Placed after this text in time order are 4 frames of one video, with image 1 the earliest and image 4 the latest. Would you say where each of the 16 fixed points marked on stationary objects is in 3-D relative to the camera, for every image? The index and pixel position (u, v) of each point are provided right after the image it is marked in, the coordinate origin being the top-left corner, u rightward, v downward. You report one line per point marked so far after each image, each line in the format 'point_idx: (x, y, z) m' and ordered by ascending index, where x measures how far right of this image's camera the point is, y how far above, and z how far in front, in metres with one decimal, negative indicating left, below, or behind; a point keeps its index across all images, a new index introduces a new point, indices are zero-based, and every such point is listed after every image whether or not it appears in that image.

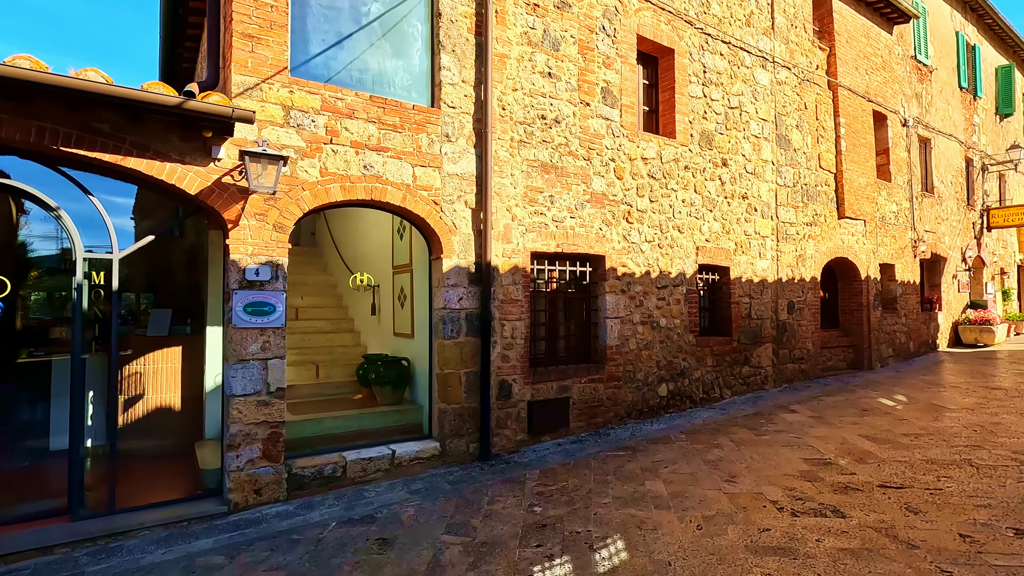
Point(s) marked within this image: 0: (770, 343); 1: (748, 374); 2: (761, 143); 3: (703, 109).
0: (+3.8, -0.8, +8.0) m
1: (+3.4, -1.2, +7.6) m
2: (+3.7, +2.2, +8.0) m
3: (+2.6, +2.4, +7.3) m
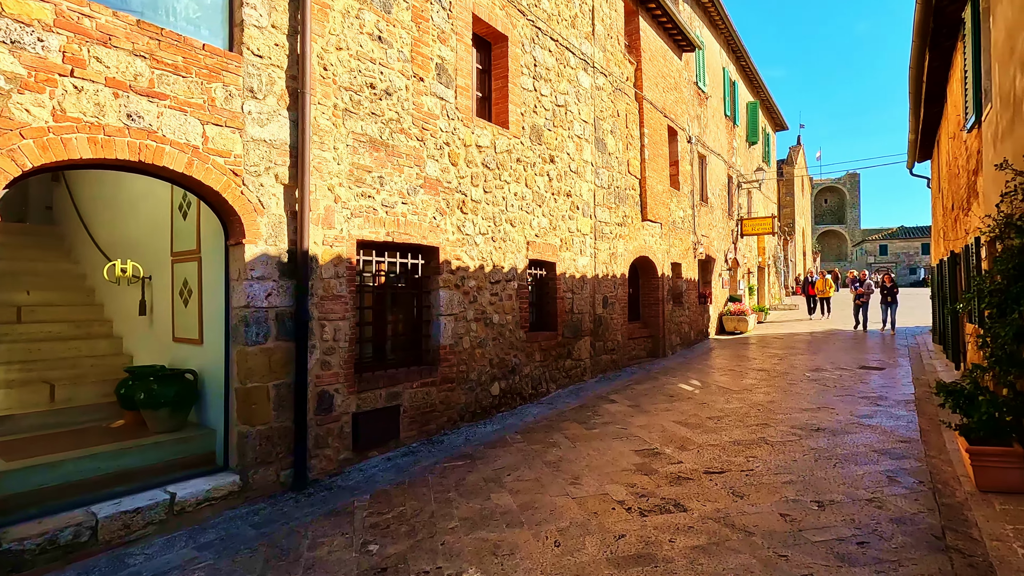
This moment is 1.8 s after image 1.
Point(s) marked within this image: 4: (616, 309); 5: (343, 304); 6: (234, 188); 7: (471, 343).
0: (+1.2, -0.8, +8.3) m
1: (+0.9, -1.2, +7.9) m
2: (+1.1, +2.2, +8.3) m
3: (+0.3, +2.5, +7.2) m
4: (+1.8, -0.4, +9.2) m
5: (-1.4, -0.1, +4.6) m
6: (-2.0, +0.7, +3.9) m
7: (-0.5, -0.6, +6.0) m
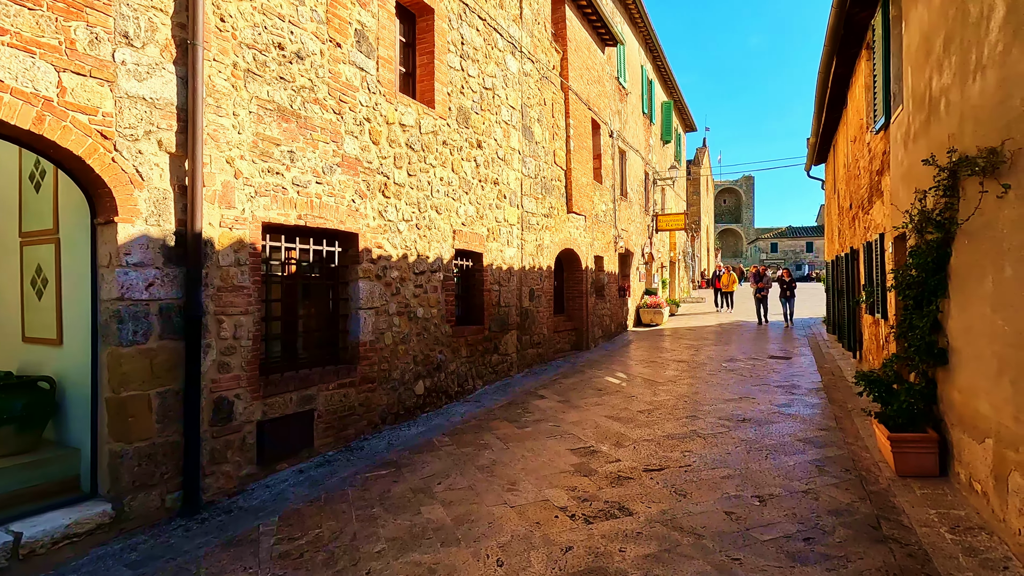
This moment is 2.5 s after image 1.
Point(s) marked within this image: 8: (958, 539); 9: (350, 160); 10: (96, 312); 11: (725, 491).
0: (0.0, -0.6, +8.1) m
1: (-0.2, -1.0, +7.6) m
2: (0.0, +2.4, +8.0) m
3: (-0.7, +2.6, +6.8) m
4: (+0.5, -0.2, +9.0) m
5: (-2.0, -0.1, +4.0) m
6: (-2.4, +0.8, +3.2) m
7: (-1.2, -0.5, +5.5) m
8: (+2.5, -1.4, +3.0) m
9: (-1.5, +1.2, +4.9) m
10: (-2.6, -0.1, +3.3) m
11: (+1.5, -1.4, +3.7) m
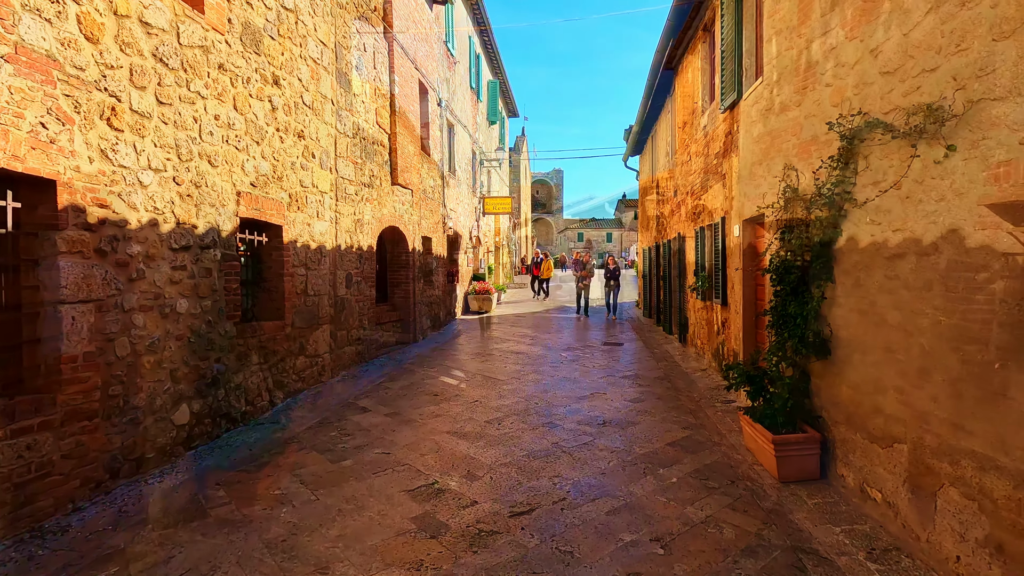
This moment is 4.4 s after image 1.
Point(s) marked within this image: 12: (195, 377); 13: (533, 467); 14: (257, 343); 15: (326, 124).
0: (-2.2, -0.4, +6.5) m
1: (-2.3, -0.9, +5.9) m
2: (-2.2, +2.5, +6.3) m
3: (-2.4, +2.7, +4.9) m
4: (-2.1, 0.0, +7.5) m
5: (-2.8, 0.0, +1.9) m
6: (-2.9, +0.8, +1.0) m
7: (-2.6, -0.4, +3.6) m
8: (+1.8, -1.3, +2.6) m
9: (-2.6, +1.3, +3.0) m
10: (-3.1, -0.1, +1.1) m
11: (+0.6, -1.3, +2.8) m
12: (-2.5, -0.7, +4.3) m
13: (+0.1, -1.2, +3.8) m
14: (-2.4, -0.5, +5.1) m
15: (-2.2, +2.0, +6.4) m
